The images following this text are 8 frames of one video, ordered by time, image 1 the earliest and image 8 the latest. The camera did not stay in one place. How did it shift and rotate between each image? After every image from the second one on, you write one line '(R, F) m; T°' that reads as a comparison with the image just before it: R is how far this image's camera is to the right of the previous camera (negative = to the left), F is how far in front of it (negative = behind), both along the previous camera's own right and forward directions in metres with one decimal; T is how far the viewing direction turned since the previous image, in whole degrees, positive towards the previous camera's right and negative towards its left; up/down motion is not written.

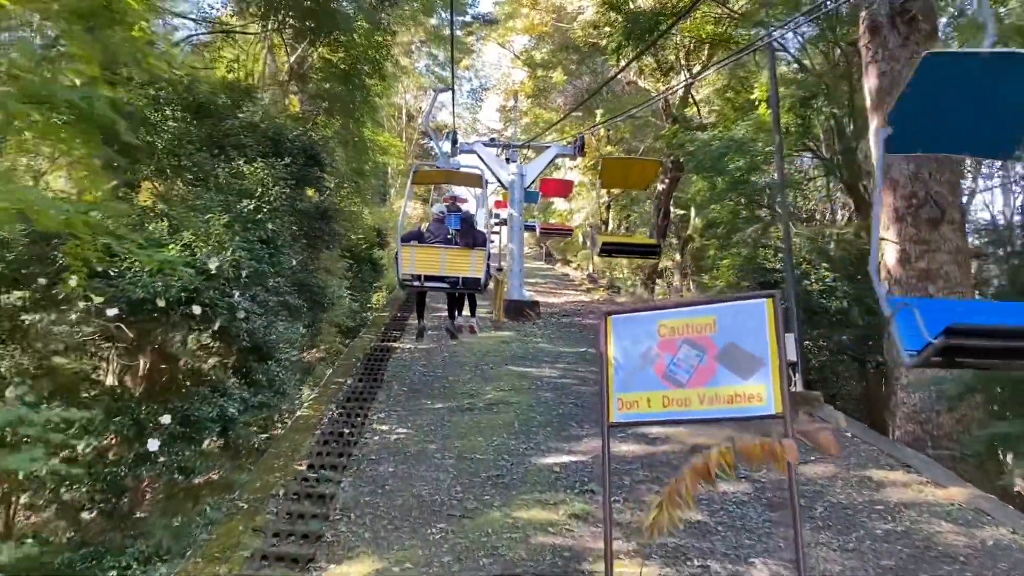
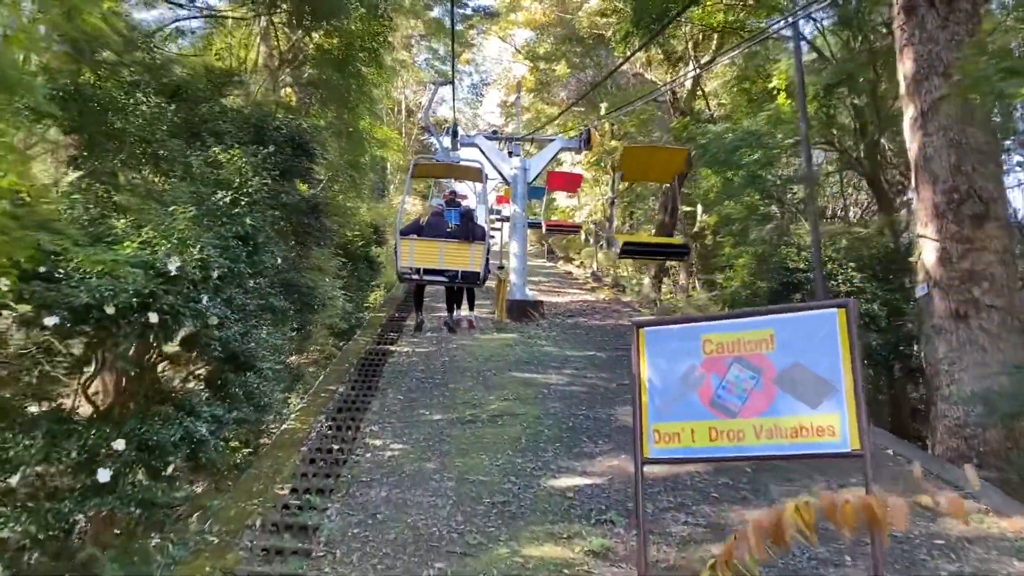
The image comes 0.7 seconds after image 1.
(0.0, +0.4) m; 0°
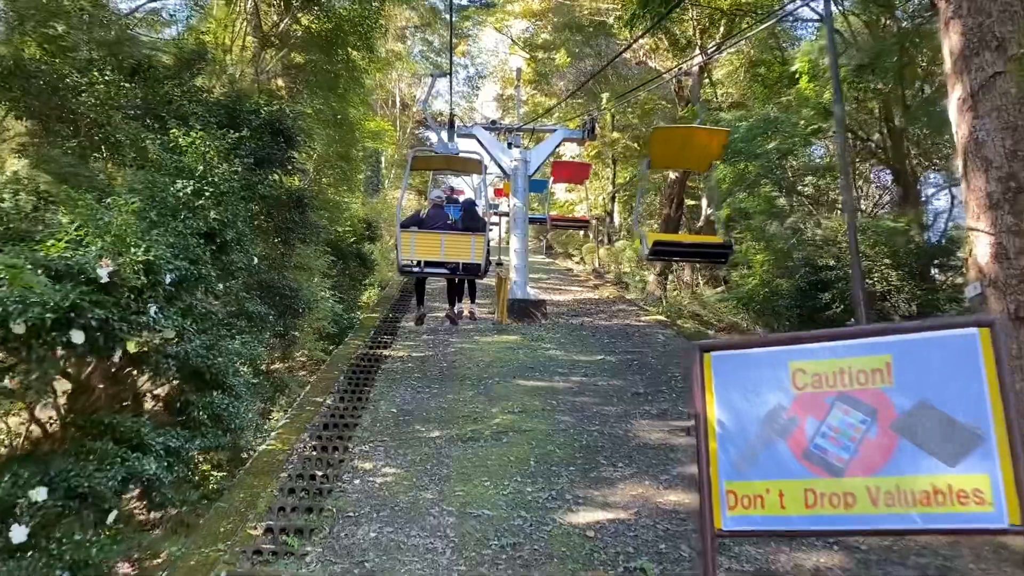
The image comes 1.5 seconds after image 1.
(-0.1, +0.5) m; 0°
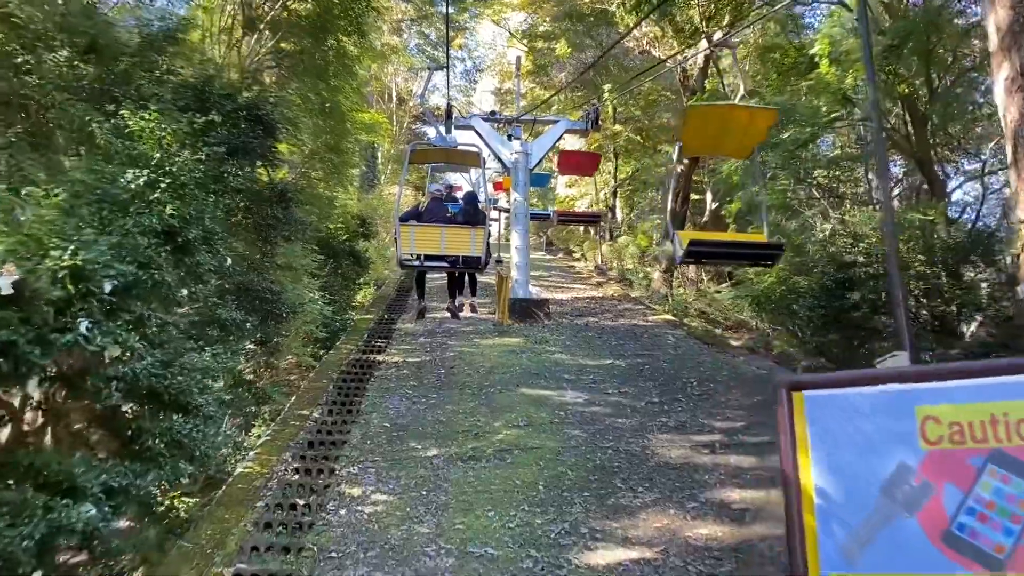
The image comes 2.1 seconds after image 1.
(0.0, +0.4) m; 0°
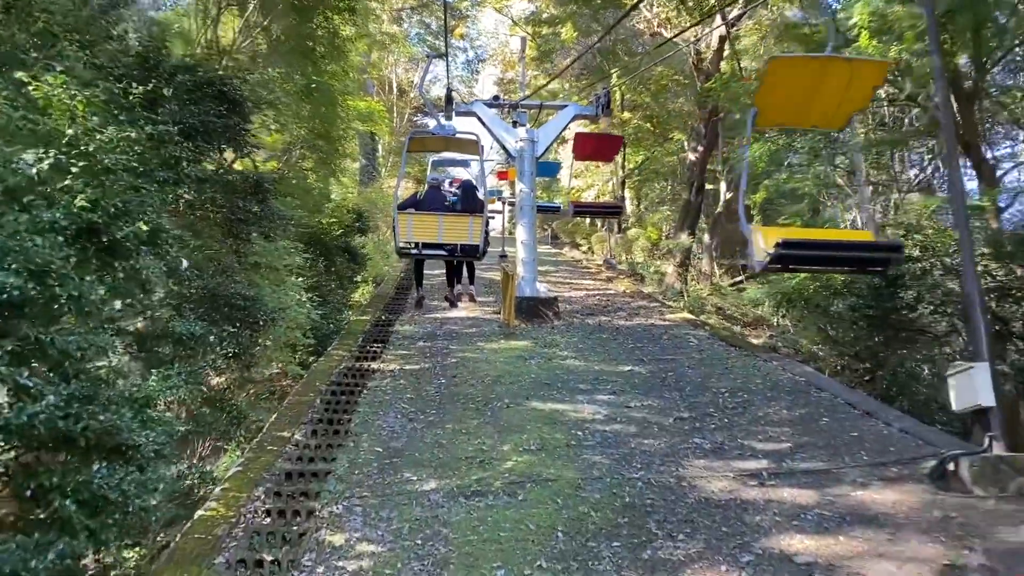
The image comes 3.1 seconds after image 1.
(0.0, +0.6) m; 0°
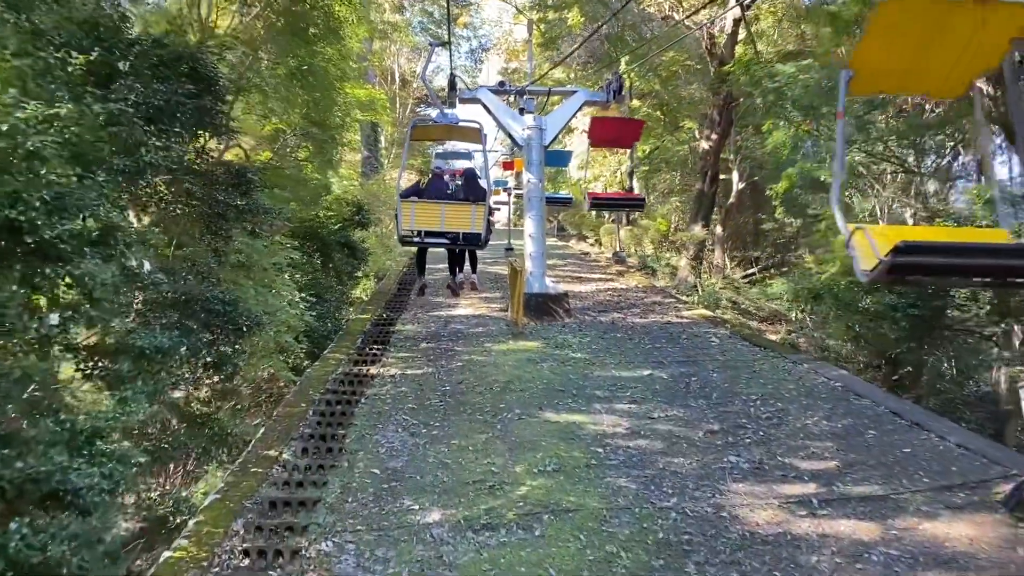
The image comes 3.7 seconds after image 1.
(0.0, +0.4) m; 0°
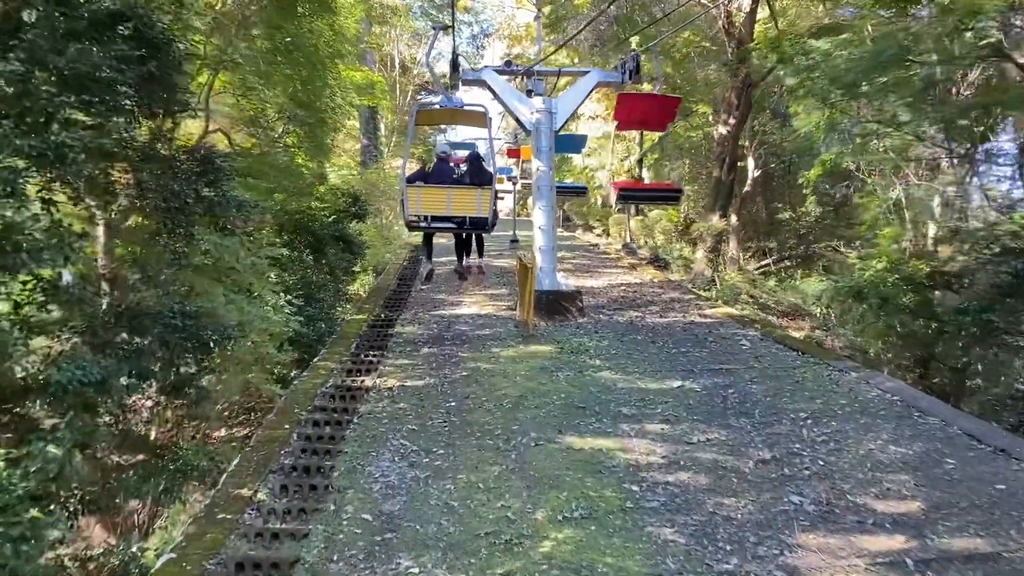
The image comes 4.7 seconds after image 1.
(-0.1, +0.6) m; 0°
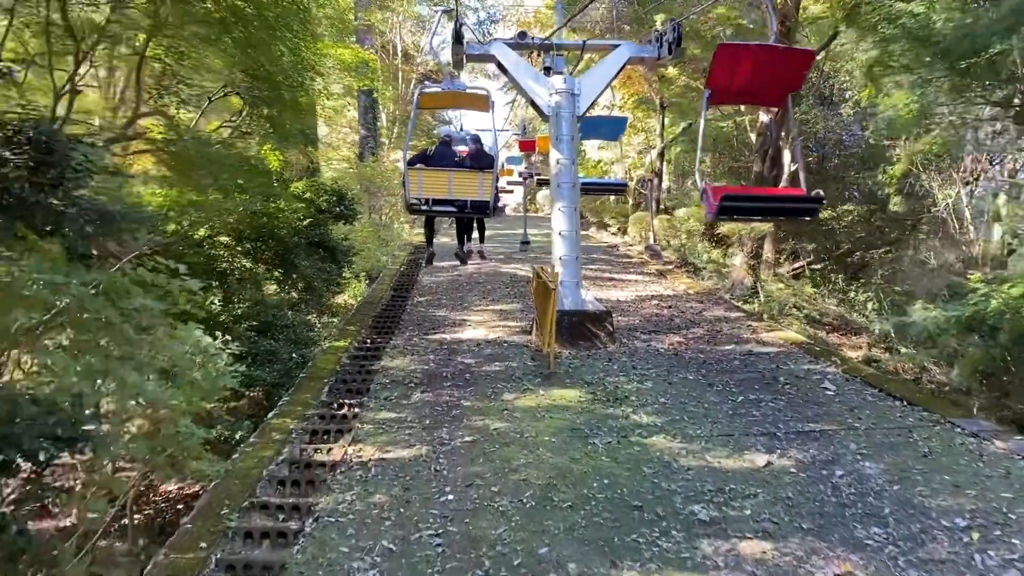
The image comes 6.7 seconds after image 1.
(-0.1, +1.3) m; 0°
